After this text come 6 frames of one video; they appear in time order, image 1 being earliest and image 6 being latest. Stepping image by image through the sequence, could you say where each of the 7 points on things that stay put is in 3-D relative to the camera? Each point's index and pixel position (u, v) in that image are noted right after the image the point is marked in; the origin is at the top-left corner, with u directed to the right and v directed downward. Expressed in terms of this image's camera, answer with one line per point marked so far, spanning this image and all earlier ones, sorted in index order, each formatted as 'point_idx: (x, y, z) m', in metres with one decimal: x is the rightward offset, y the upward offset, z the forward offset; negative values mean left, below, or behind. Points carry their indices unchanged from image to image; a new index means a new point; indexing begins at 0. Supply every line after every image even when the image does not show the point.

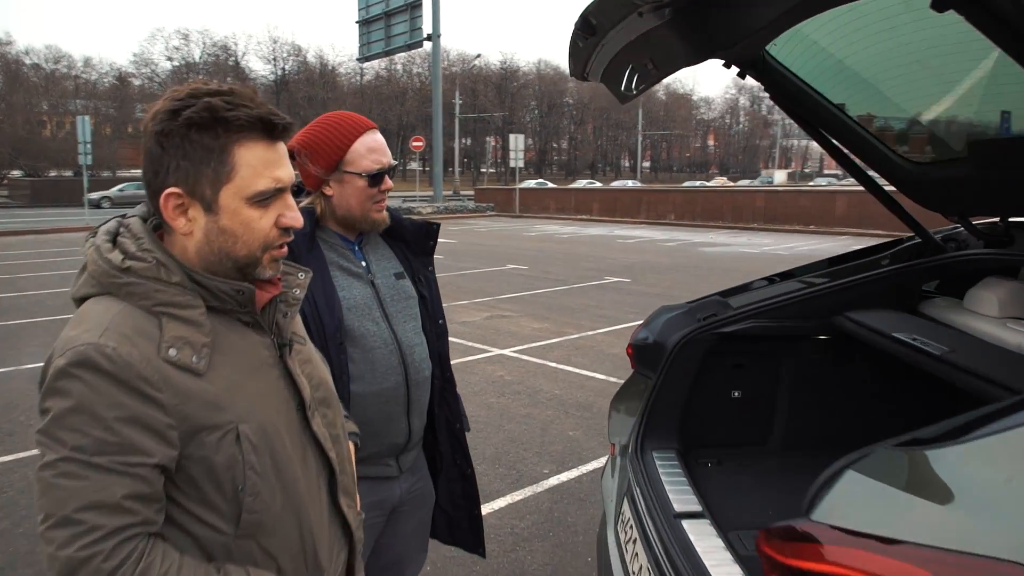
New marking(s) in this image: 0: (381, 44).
0: (-3.5, +6.6, +18.8) m
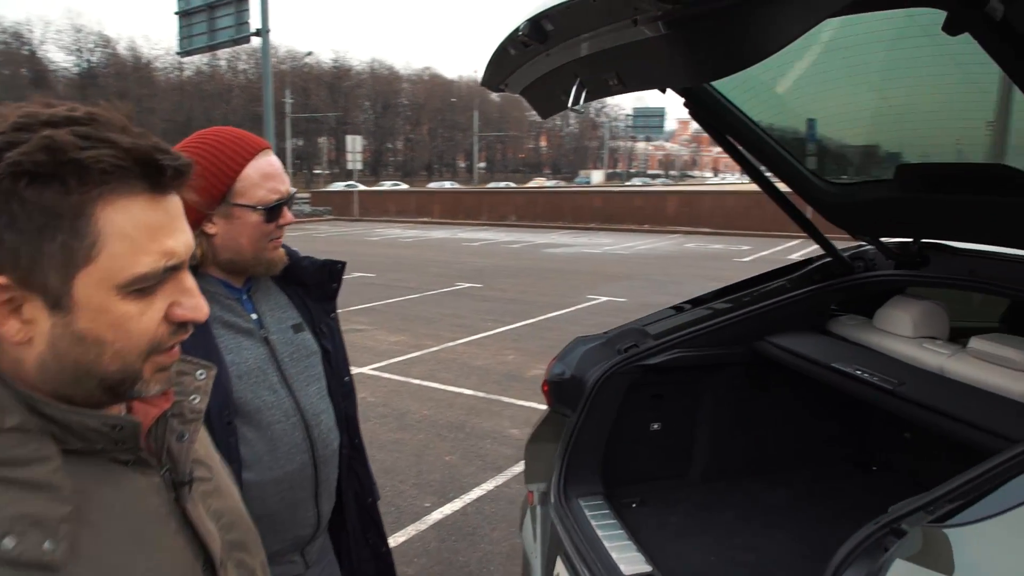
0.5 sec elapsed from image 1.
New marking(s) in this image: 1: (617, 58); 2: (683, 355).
0: (-7.6, +6.2, +17.2) m
1: (+0.3, +0.5, +1.7) m
2: (+0.7, -0.3, +2.9) m
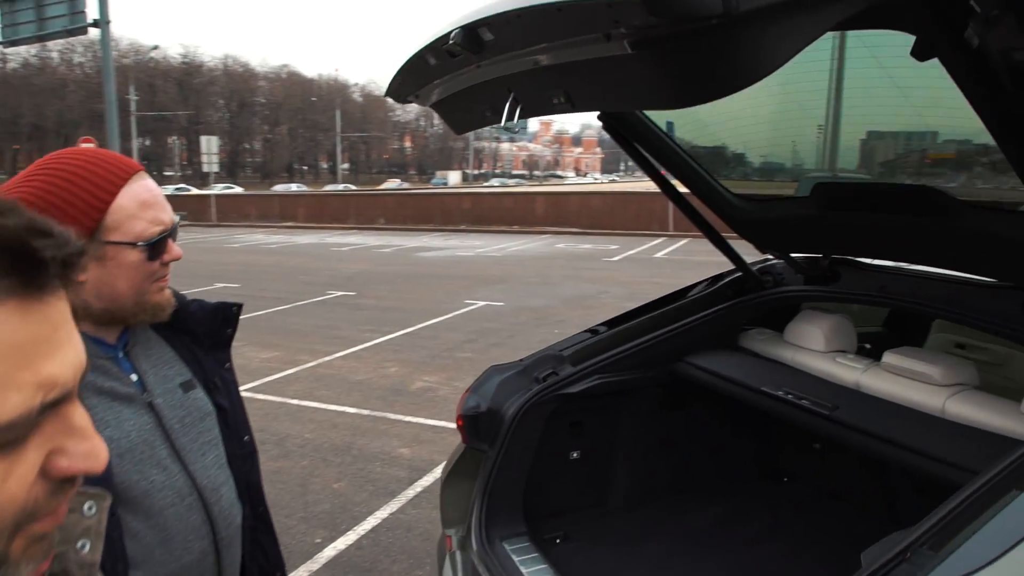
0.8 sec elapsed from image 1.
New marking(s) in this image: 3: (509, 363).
0: (-10.6, +5.8, +15.3) m
1: (+0.1, +0.5, +1.5) m
2: (+0.3, -0.4, +2.8) m
3: (0.0, -0.3, +2.9) m
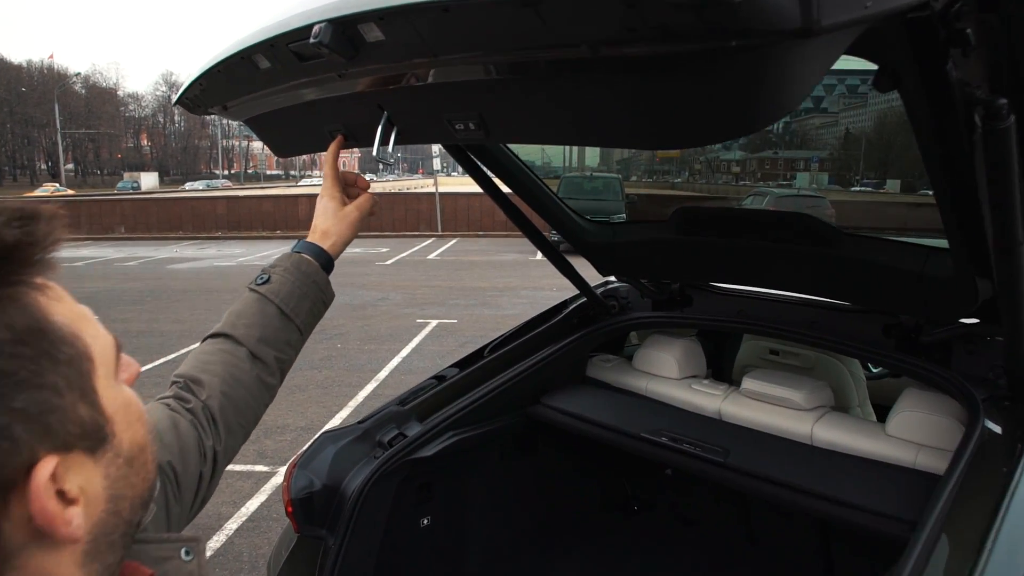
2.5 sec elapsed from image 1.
0: (-14.8, +4.9, +10.8) m
1: (0.0, +0.3, +1.1) m
2: (-0.2, -0.5, +2.4) m
3: (-0.6, -0.5, +2.4) m
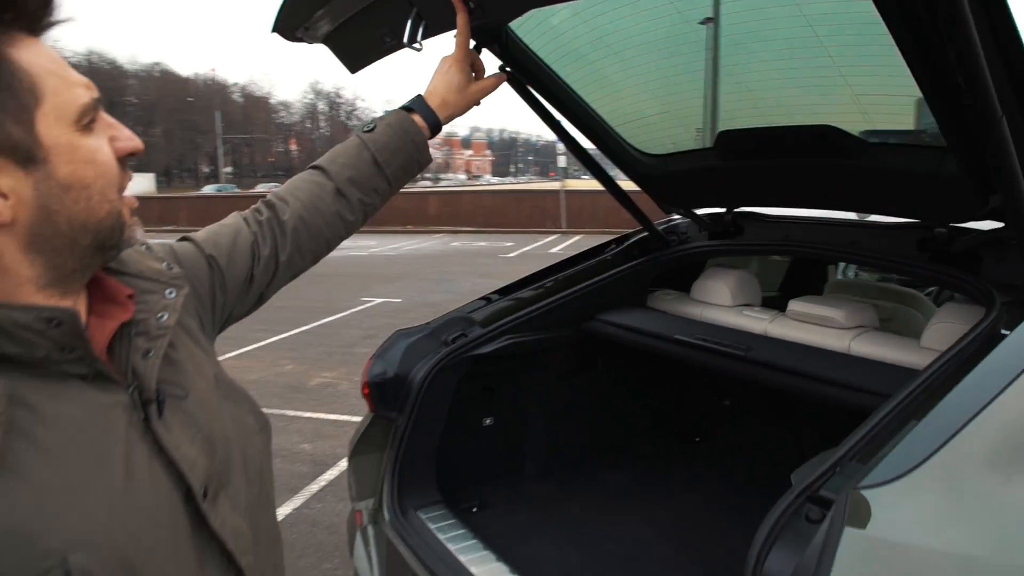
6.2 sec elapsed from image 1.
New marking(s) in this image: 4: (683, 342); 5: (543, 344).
0: (-12.8, +5.5, +13.5) m
1: (-0.1, +0.6, +1.4) m
2: (0.0, -0.2, +2.7) m
3: (-0.4, -0.2, +2.7) m
4: (+0.6, -0.2, +2.5) m
5: (+0.1, -0.2, +2.8) m
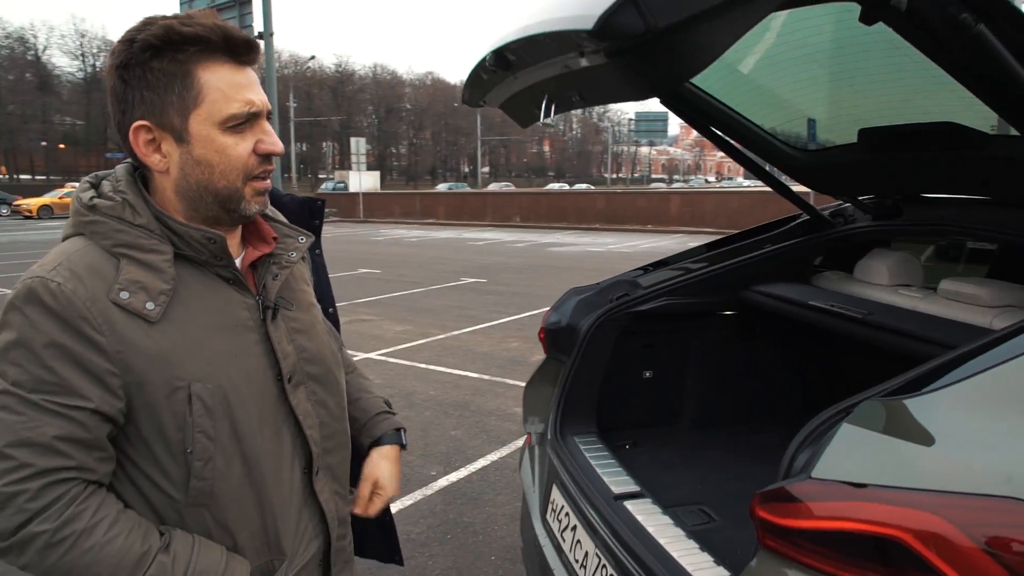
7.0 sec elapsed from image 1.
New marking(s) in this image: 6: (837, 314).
0: (-7.5, +6.3, +17.4) m
1: (+0.3, +0.8, +1.9) m
2: (+0.7, -0.1, +3.1) m
3: (+0.4, 0.0, +3.2) m
4: (+1.2, -0.1, +2.7) m
5: (+0.8, -0.1, +3.1) m
6: (+1.2, -0.1, +2.6) m
